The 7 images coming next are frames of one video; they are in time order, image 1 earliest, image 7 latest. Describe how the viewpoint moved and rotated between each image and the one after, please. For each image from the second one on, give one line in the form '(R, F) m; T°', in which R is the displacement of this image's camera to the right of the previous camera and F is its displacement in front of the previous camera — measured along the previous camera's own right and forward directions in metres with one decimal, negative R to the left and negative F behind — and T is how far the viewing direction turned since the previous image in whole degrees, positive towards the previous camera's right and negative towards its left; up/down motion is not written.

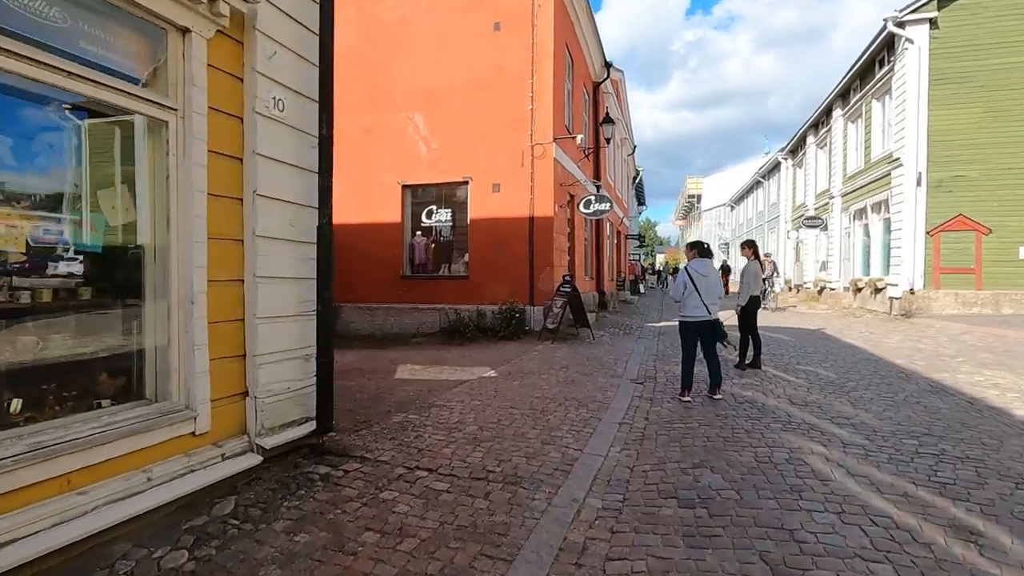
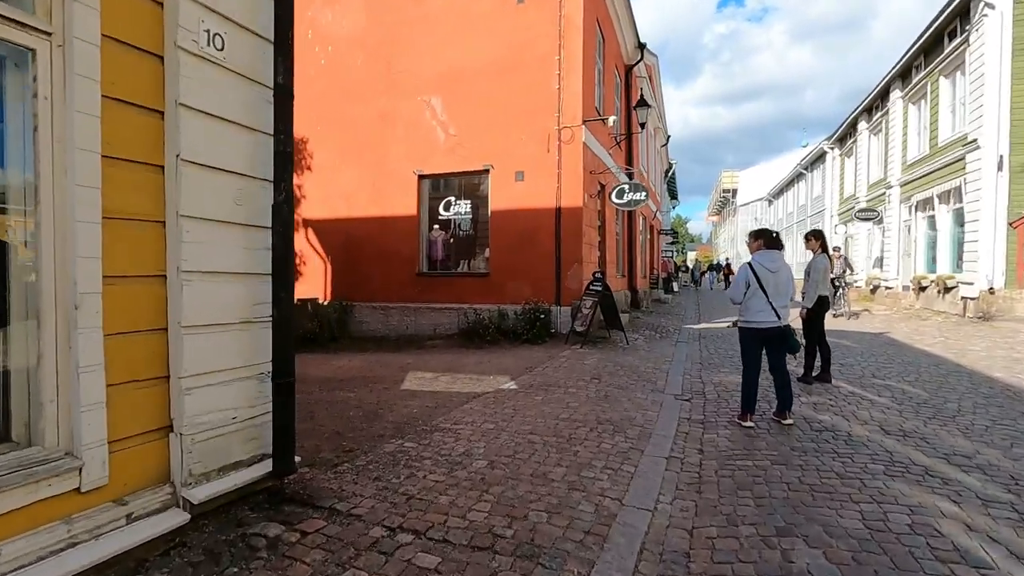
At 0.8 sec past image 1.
(+0.1, +1.1) m; -3°
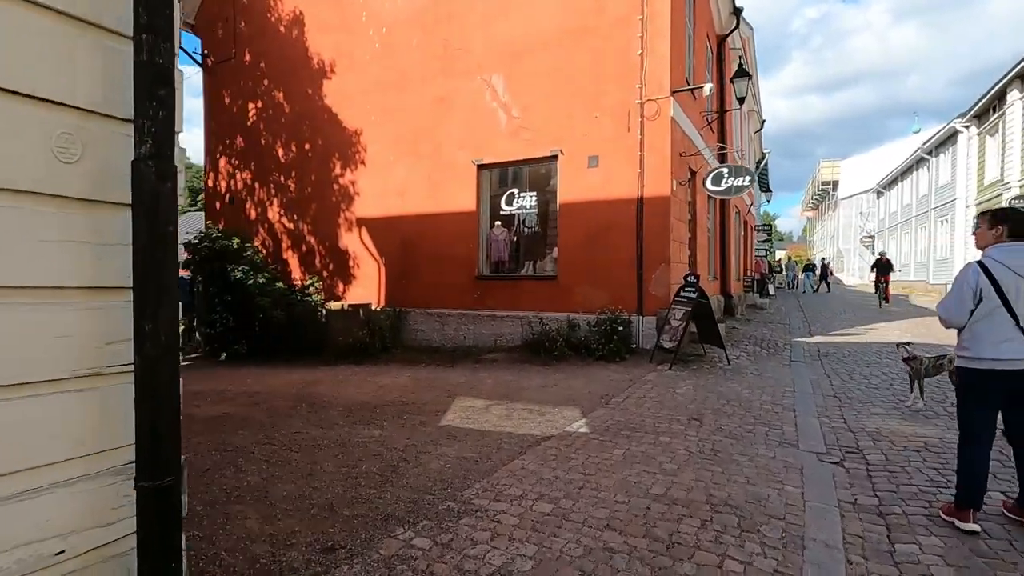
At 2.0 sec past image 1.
(0.0, +1.6) m; -8°
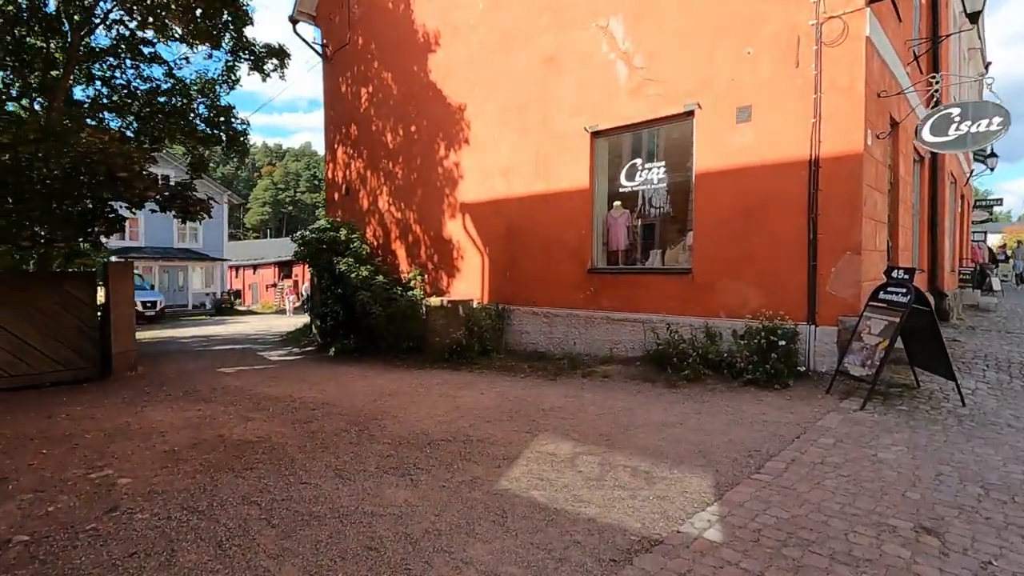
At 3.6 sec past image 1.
(+0.4, +1.9) m; -15°
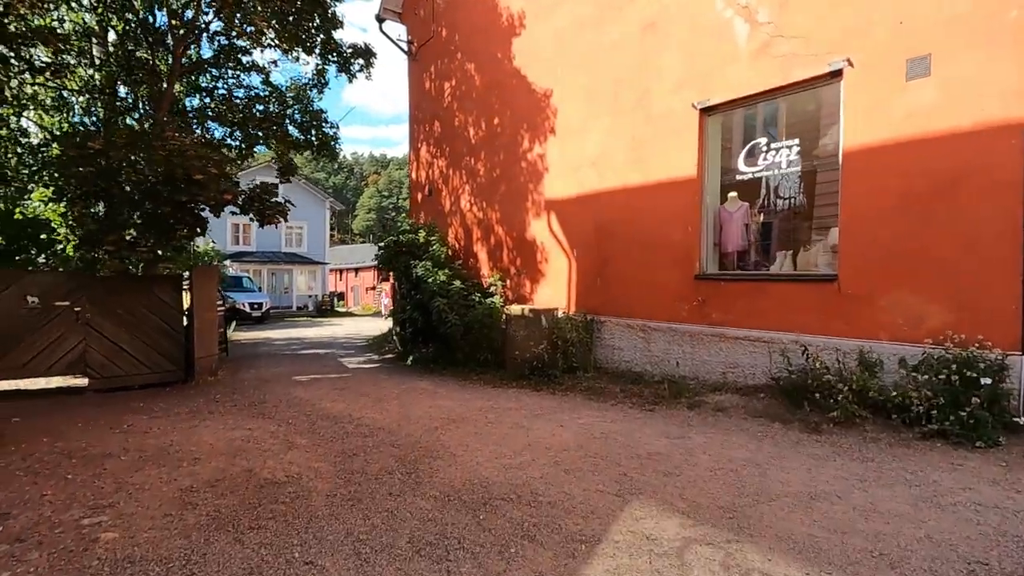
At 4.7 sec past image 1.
(+0.1, +1.2) m; -10°
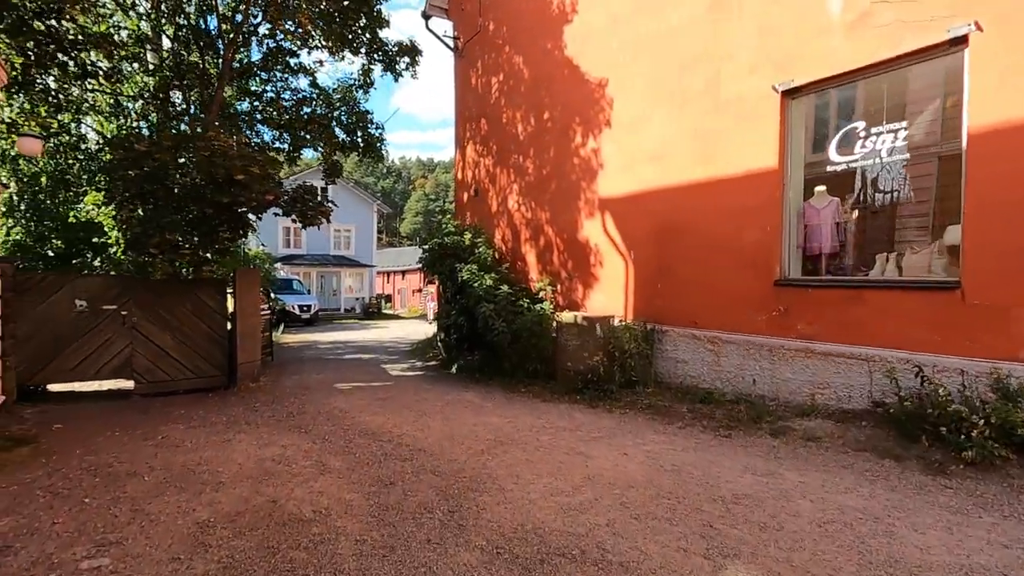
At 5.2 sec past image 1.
(-0.1, +0.6) m; -5°
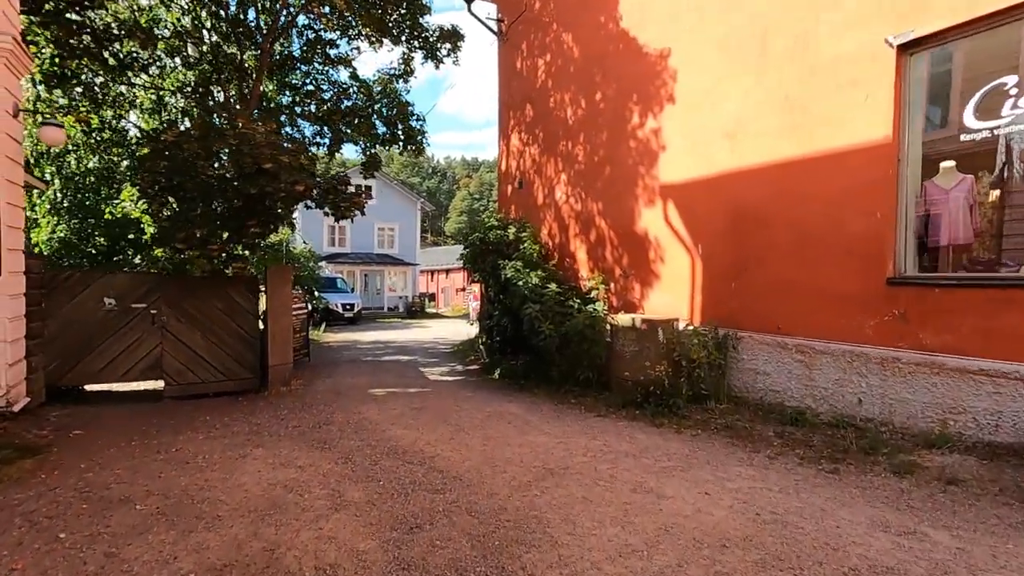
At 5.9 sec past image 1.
(-0.1, +0.9) m; -5°
